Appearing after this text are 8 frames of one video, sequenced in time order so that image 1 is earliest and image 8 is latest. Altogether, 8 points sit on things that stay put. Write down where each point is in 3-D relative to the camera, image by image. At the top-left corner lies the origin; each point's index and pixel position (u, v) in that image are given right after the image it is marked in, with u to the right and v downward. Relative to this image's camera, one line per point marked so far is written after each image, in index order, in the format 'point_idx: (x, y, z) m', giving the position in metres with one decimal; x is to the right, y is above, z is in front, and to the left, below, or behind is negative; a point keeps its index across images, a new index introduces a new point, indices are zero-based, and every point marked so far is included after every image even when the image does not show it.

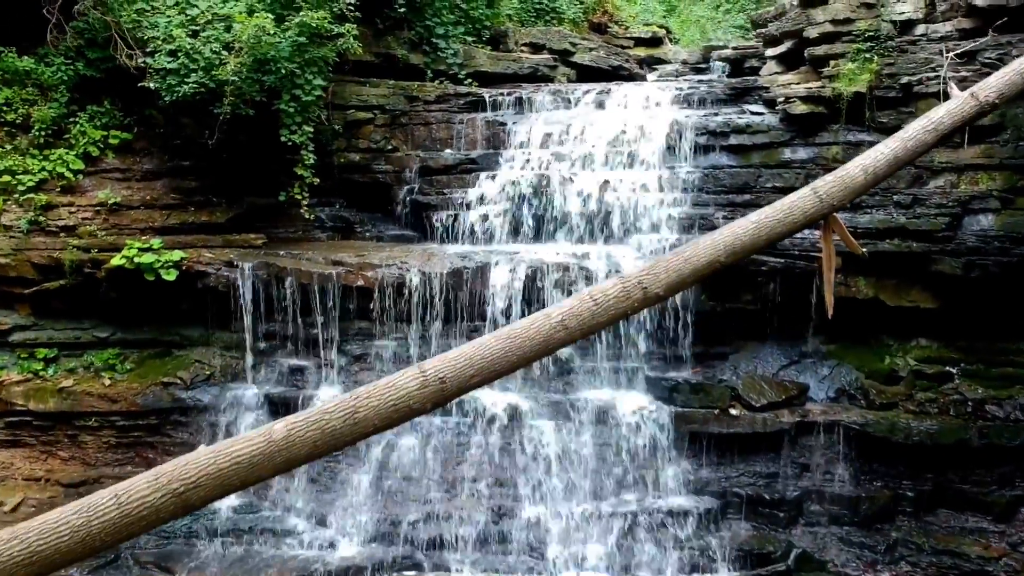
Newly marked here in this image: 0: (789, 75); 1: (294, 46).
0: (+2.2, +1.7, +8.1) m
1: (-1.7, +1.8, +7.7) m
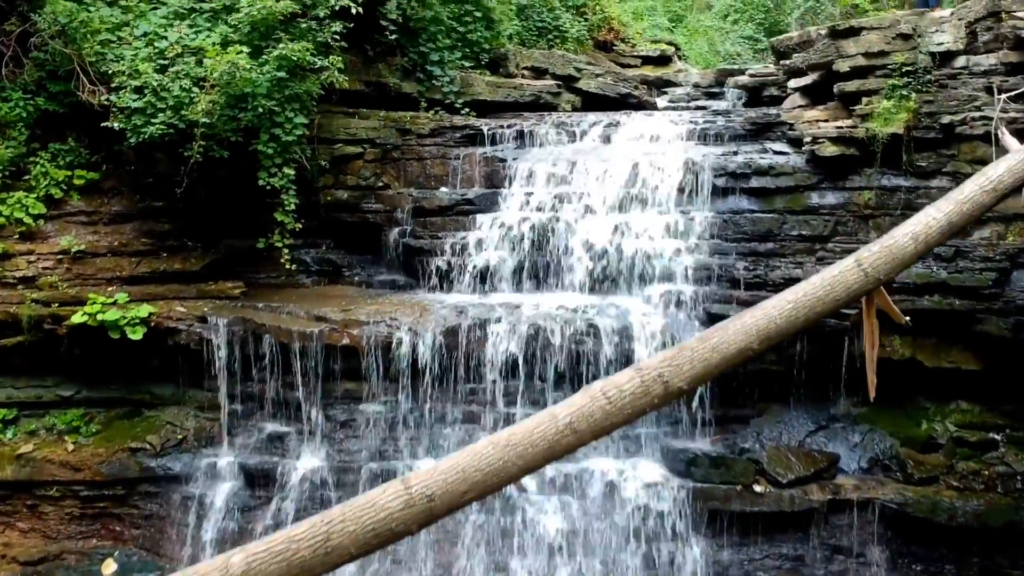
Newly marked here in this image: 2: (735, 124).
0: (+2.2, +1.3, +7.4) m
1: (-1.6, +1.4, +7.0) m
2: (+1.8, +1.3, +7.9) m
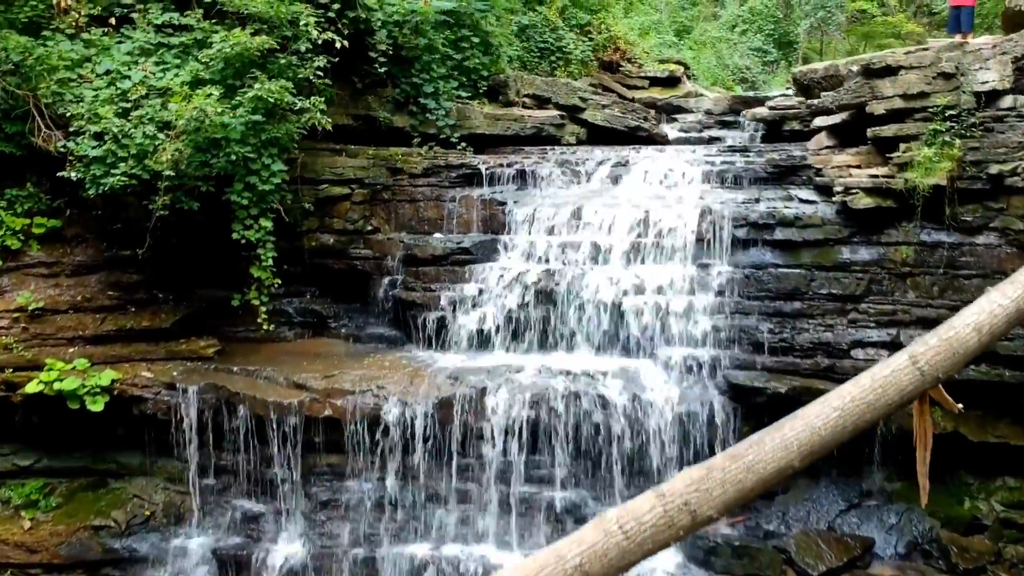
0: (+2.2, +0.9, +6.8) m
1: (-1.6, +1.0, +6.3) m
2: (+1.8, +0.9, +7.2) m
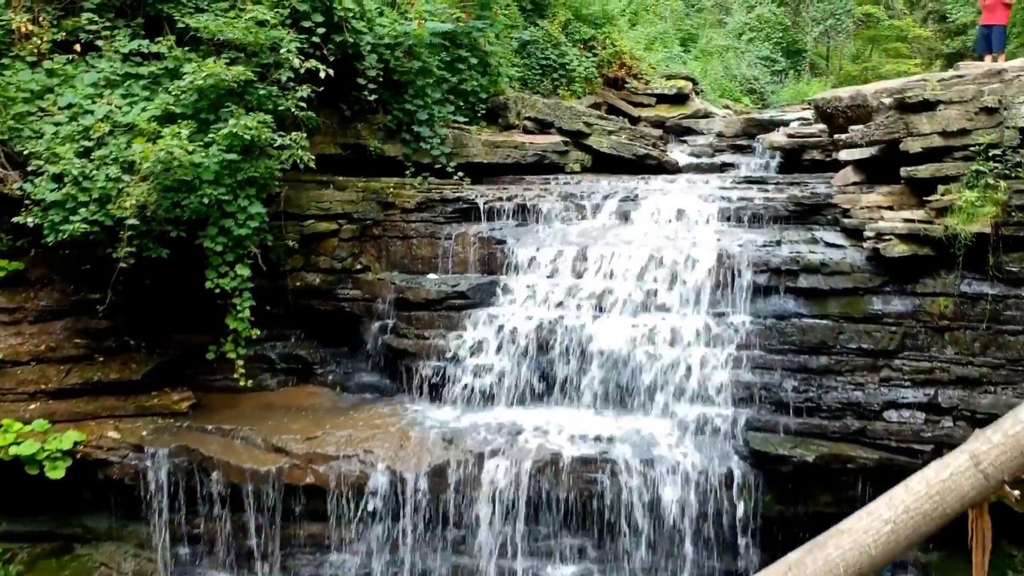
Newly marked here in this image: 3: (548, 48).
0: (+2.2, +0.6, +6.2) m
1: (-1.7, +0.7, +5.8) m
2: (+1.8, +0.6, +6.7) m
3: (+0.4, +2.5, +10.6) m
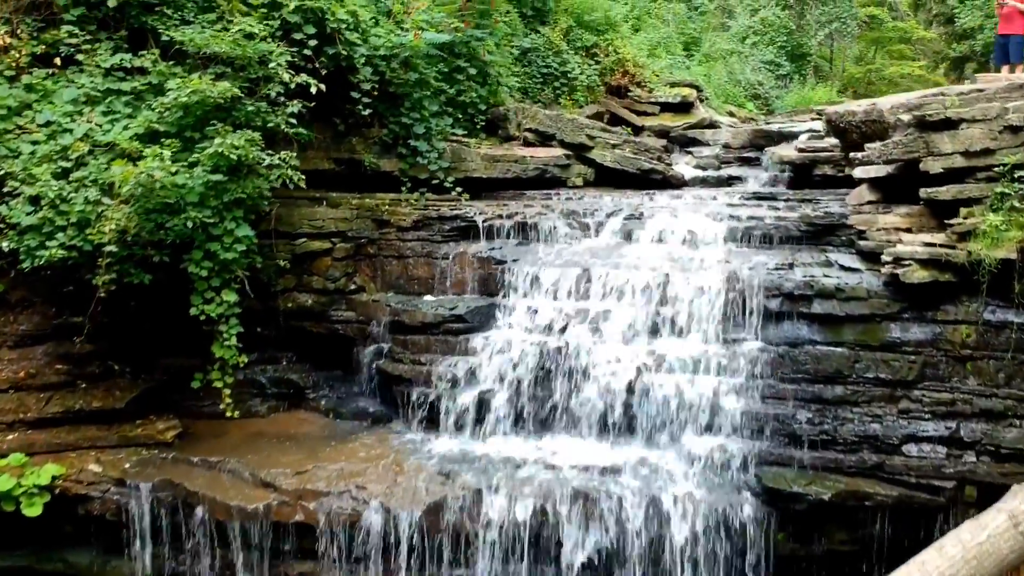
0: (+2.2, +0.4, +5.9) m
1: (-1.7, +0.6, +5.5) m
2: (+1.8, +0.4, +6.4) m
3: (+0.4, +2.4, +10.3) m
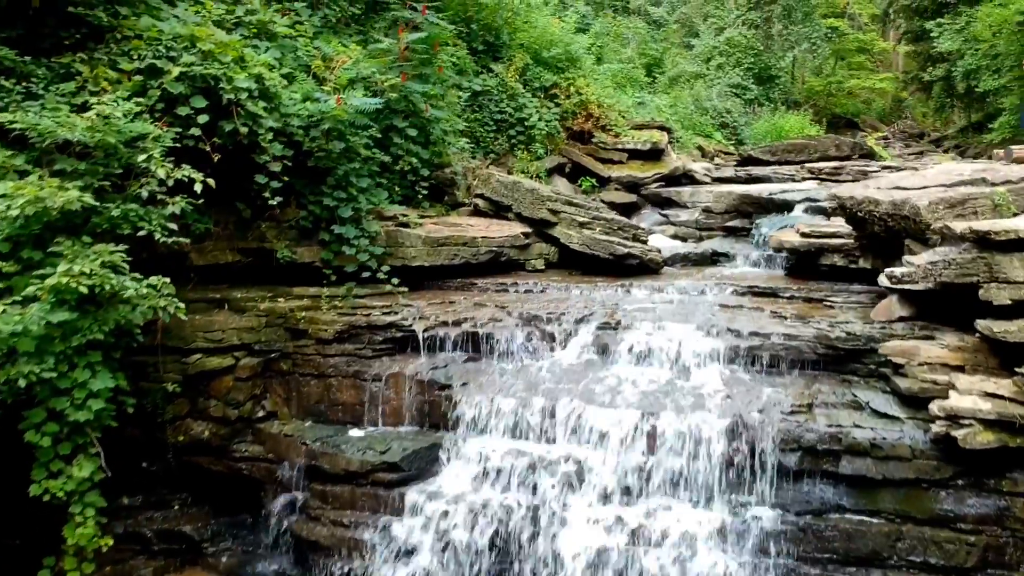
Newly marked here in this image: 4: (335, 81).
0: (+2.0, -0.3, +4.7) m
1: (-1.9, -0.2, +4.1) m
2: (+1.5, -0.3, +5.2) m
3: (-0.1, +1.7, +9.0) m
4: (-1.1, +1.3, +6.1) m
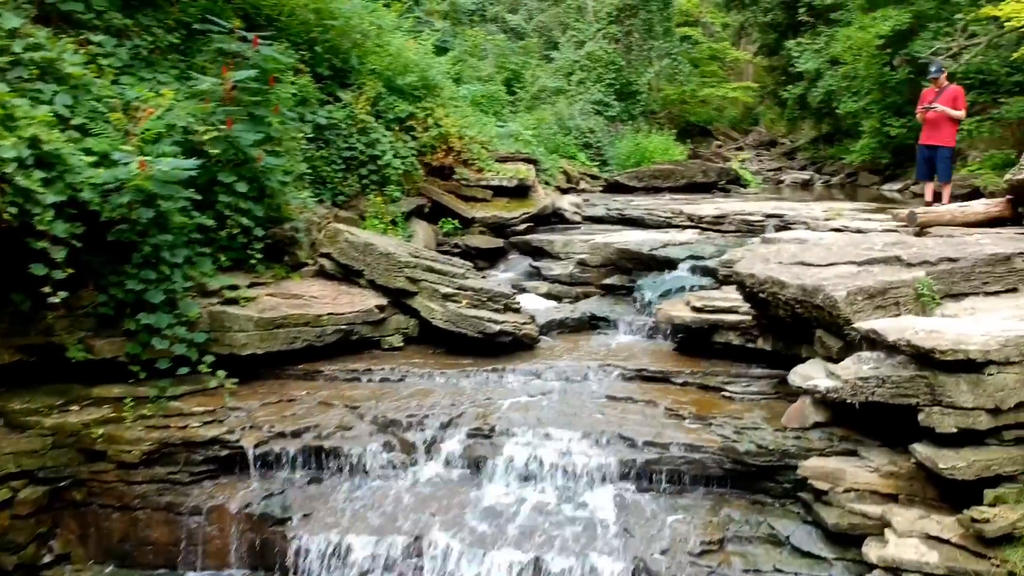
0: (+1.4, -0.7, +4.0) m
1: (-2.3, -0.7, +2.9) m
2: (+0.8, -0.7, +4.4) m
3: (-1.3, +1.2, +8.0) m
4: (-1.8, +0.8, +5.0) m
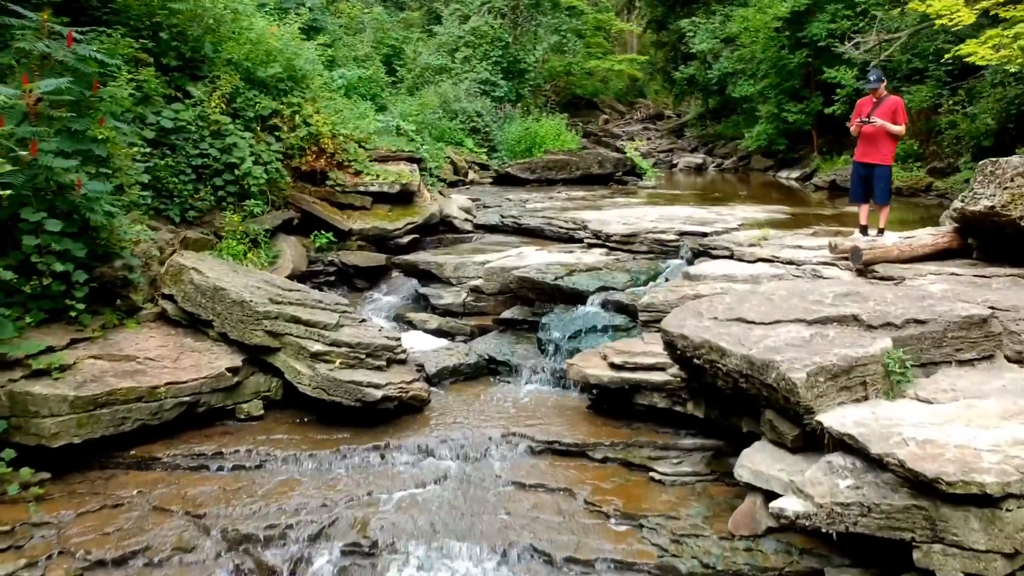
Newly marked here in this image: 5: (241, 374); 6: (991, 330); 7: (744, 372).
0: (+1.1, -1.0, +3.3) m
1: (-2.5, -1.1, +1.7) m
2: (+0.5, -1.0, +3.6) m
3: (-2.1, +1.0, +6.8) m
4: (-2.3, +0.4, +3.8) m
5: (-1.3, -0.4, +4.8) m
6: (+1.9, -0.2, +3.9) m
7: (+0.9, -0.3, +3.9) m
